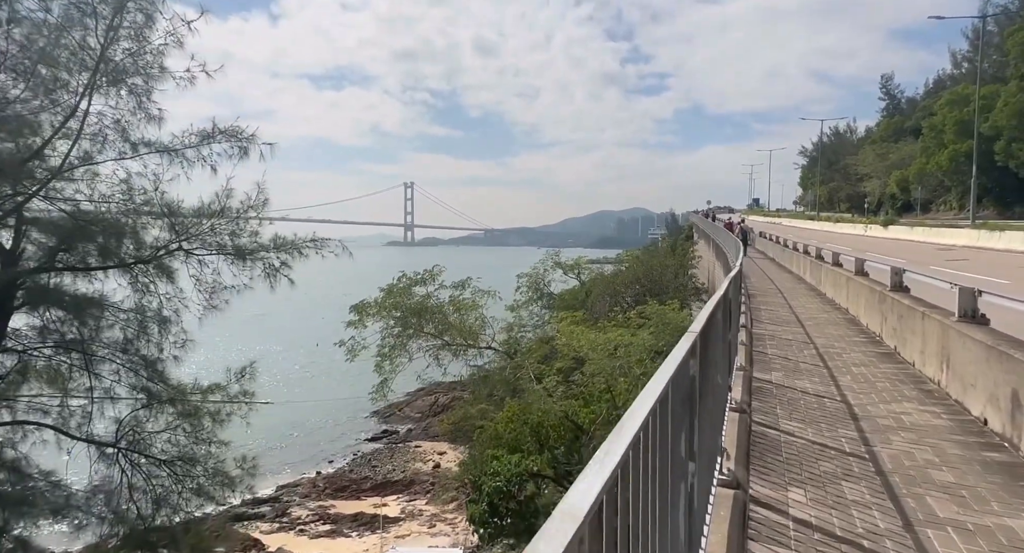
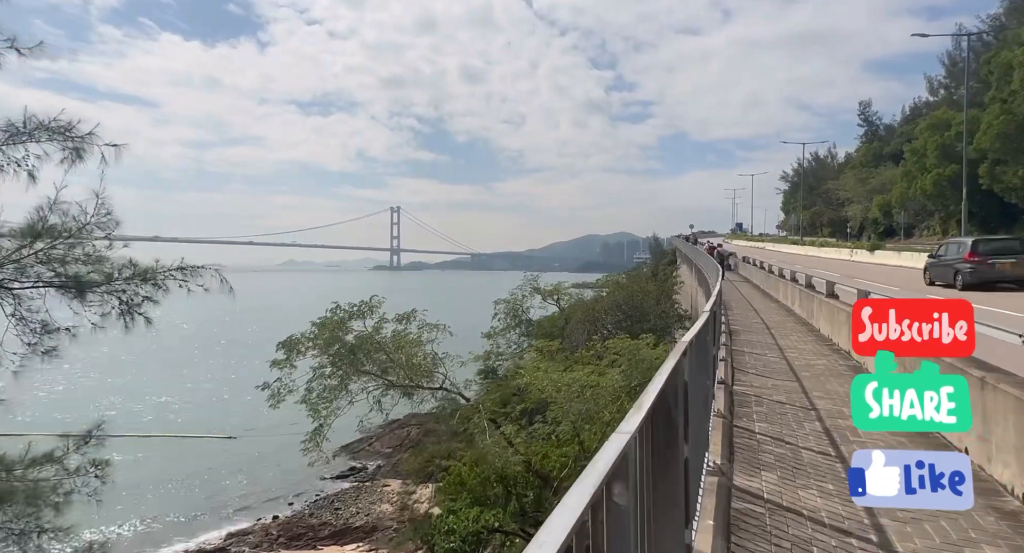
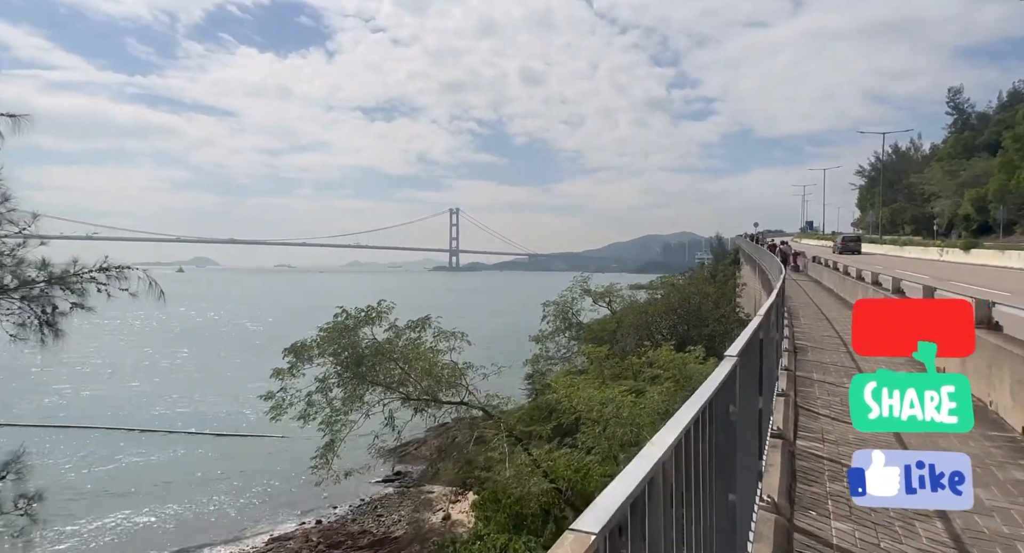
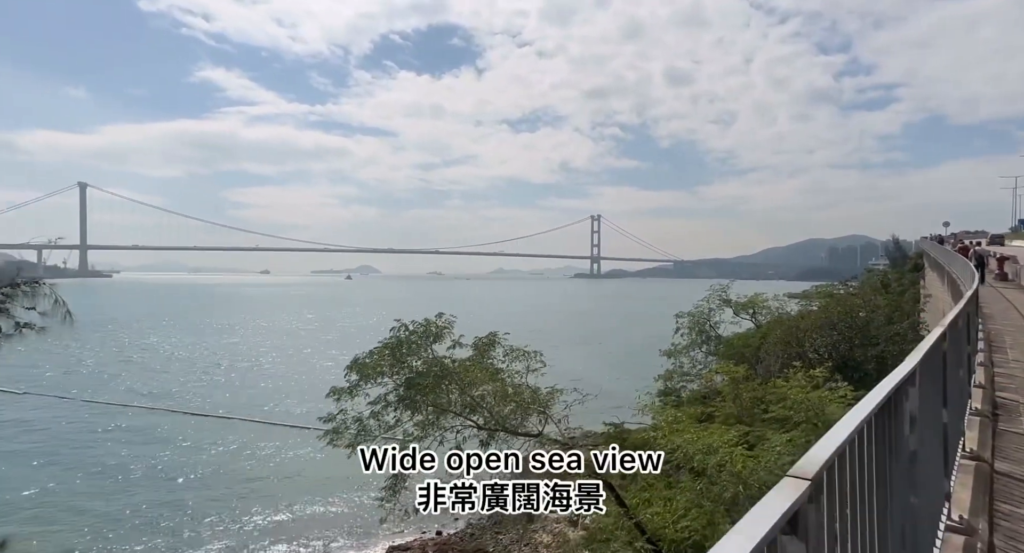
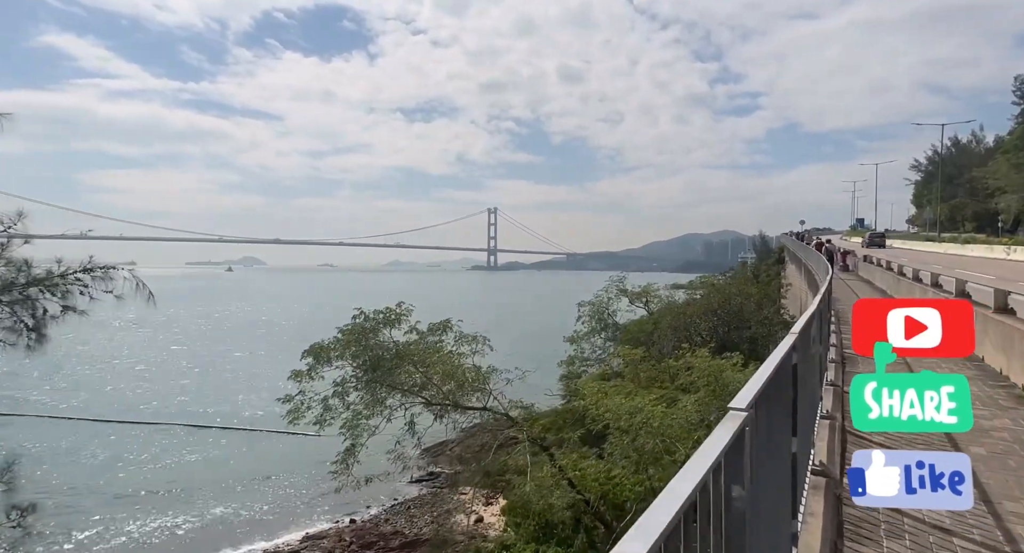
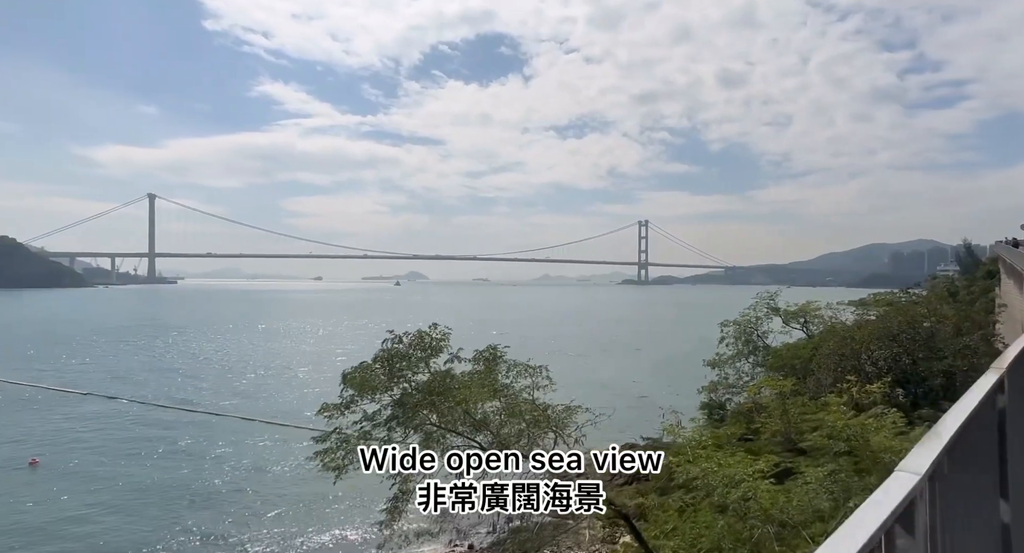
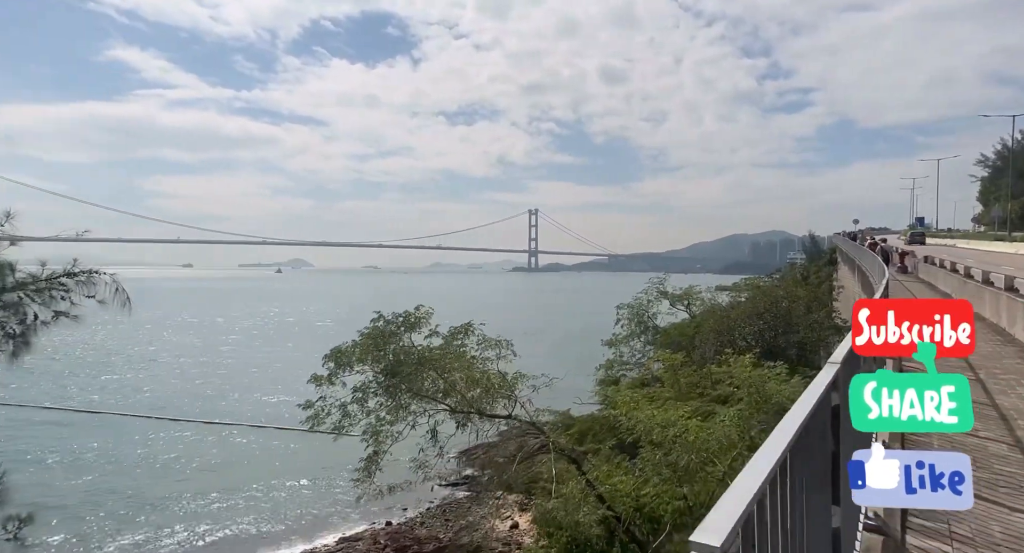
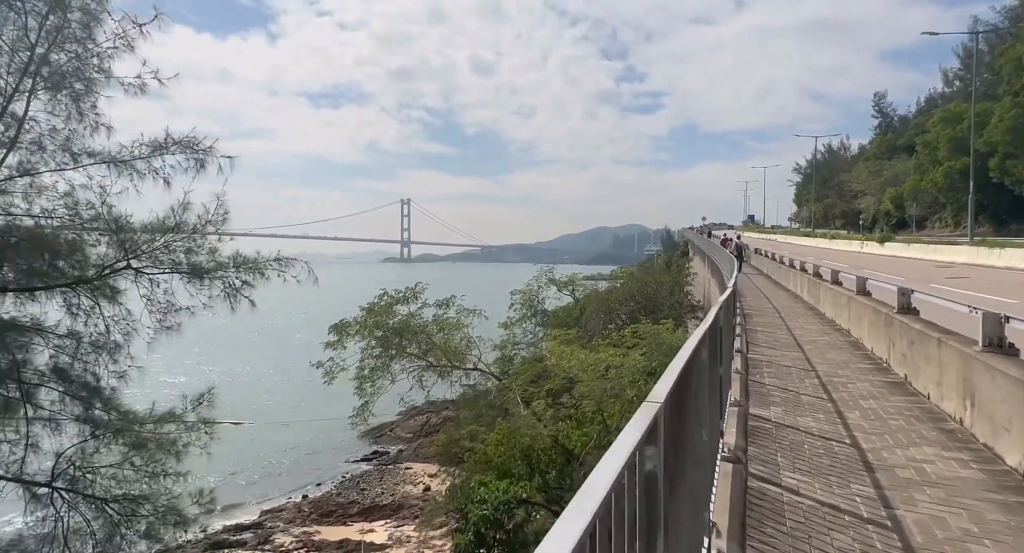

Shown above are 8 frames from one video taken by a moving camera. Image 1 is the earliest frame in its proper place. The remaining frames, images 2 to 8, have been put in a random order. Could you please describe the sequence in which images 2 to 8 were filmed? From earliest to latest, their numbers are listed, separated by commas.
8, 2, 3, 5, 7, 4, 6
